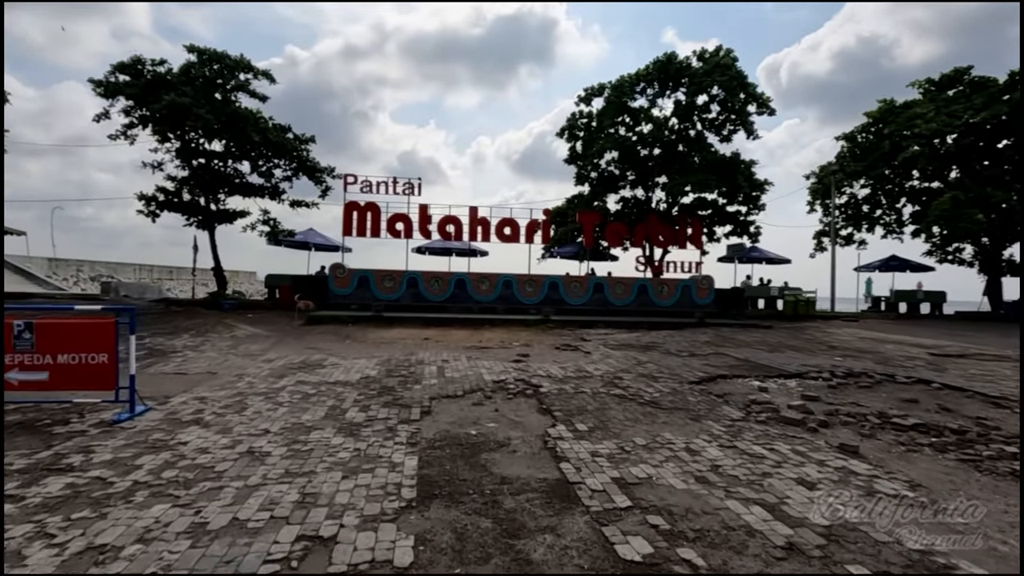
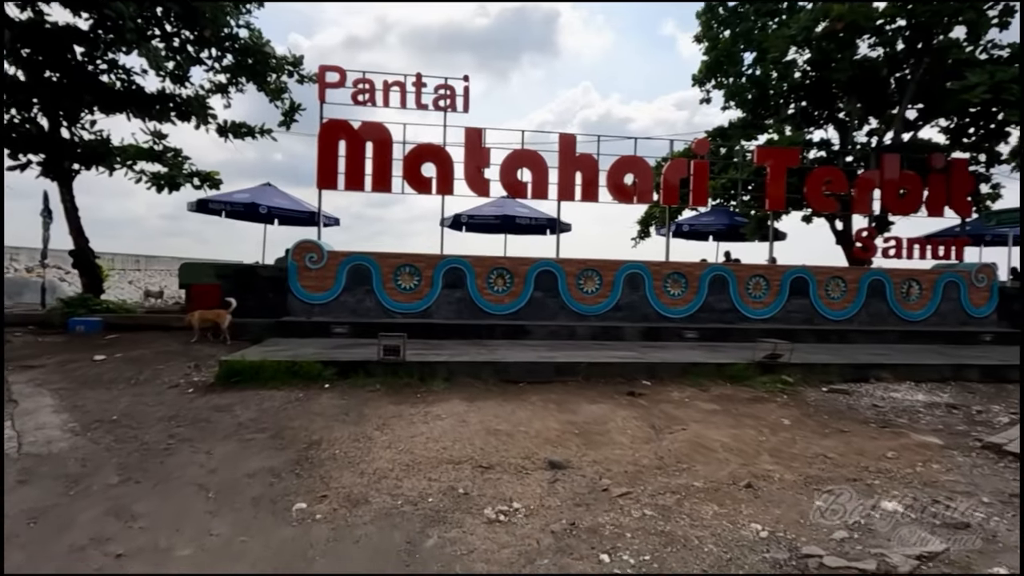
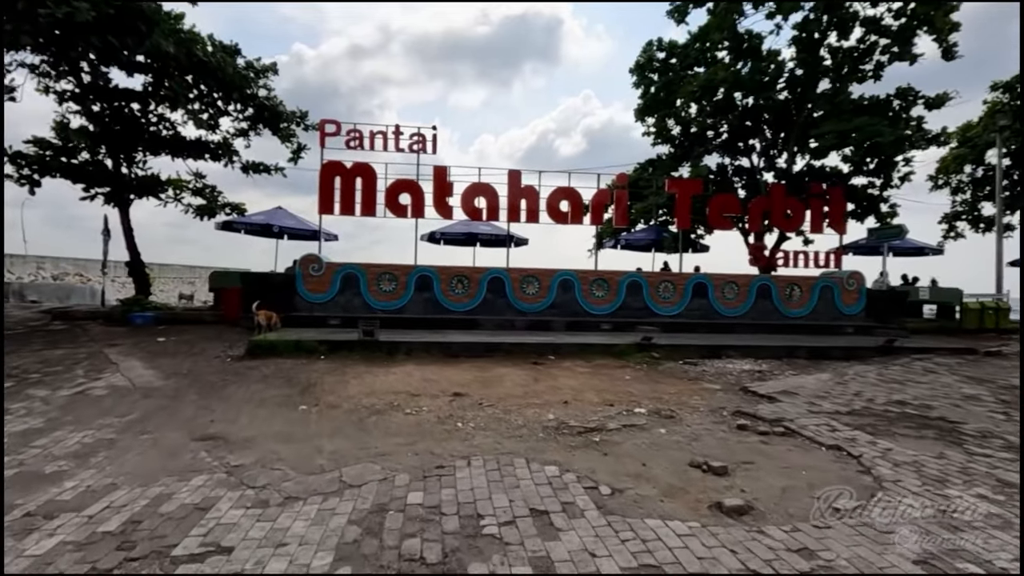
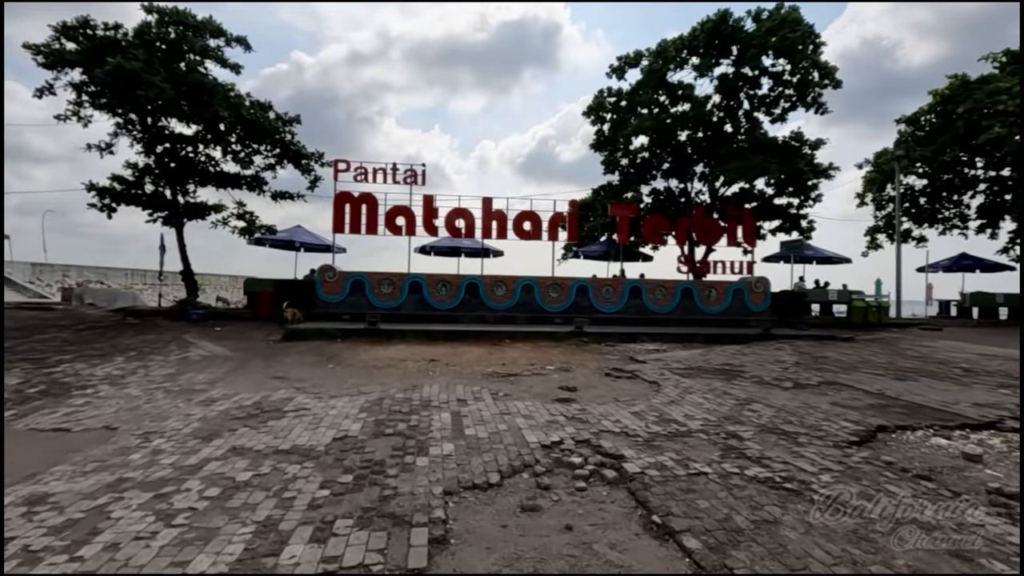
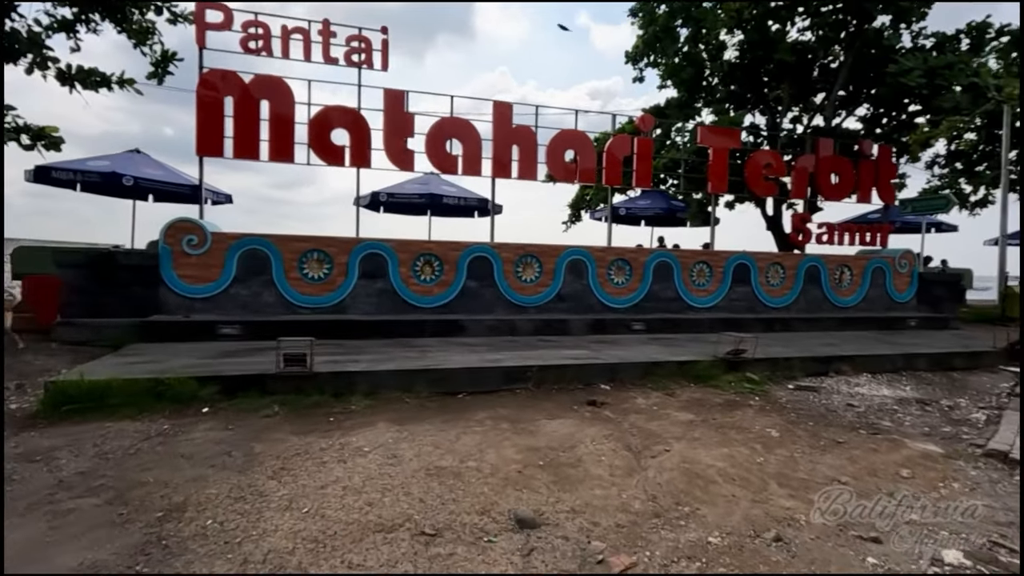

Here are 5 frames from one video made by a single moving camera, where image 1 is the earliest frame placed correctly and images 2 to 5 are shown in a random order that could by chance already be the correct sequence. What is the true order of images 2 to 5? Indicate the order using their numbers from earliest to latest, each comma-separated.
4, 3, 2, 5
